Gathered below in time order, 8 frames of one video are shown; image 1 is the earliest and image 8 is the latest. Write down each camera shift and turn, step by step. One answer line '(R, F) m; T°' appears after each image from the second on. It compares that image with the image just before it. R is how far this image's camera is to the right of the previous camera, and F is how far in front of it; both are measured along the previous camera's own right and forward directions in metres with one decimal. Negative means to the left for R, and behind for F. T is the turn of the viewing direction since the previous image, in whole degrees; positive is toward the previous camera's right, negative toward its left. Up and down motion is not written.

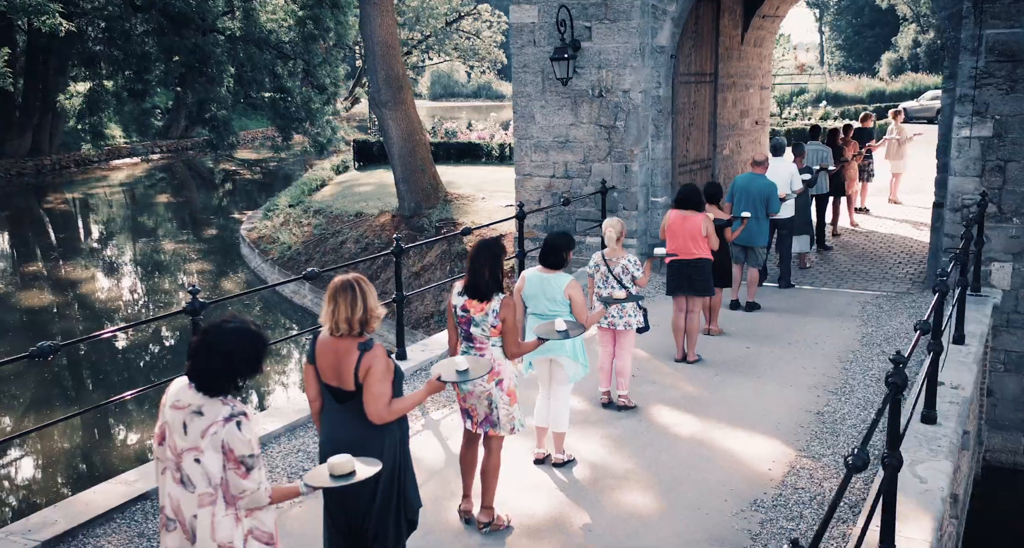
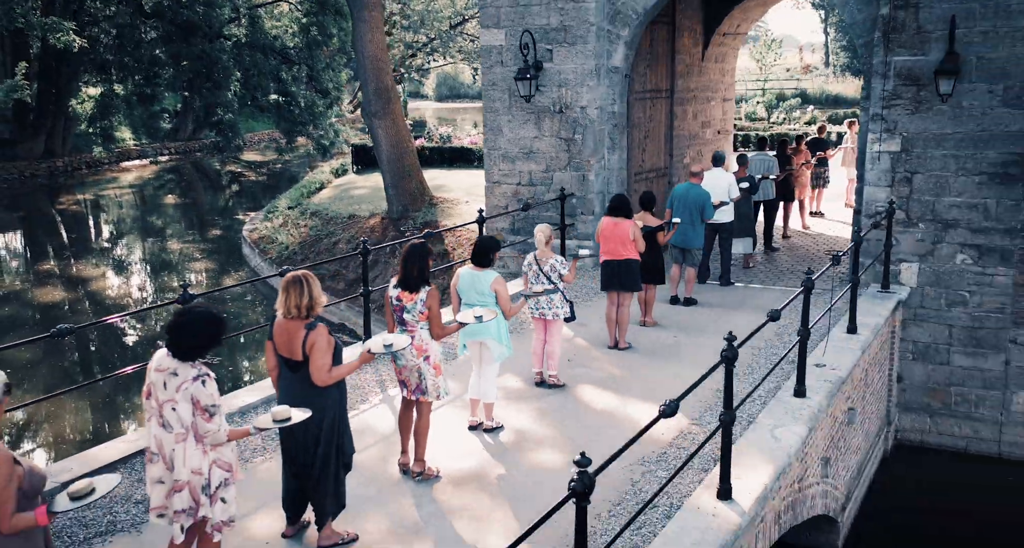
(+0.5, -1.0) m; -1°
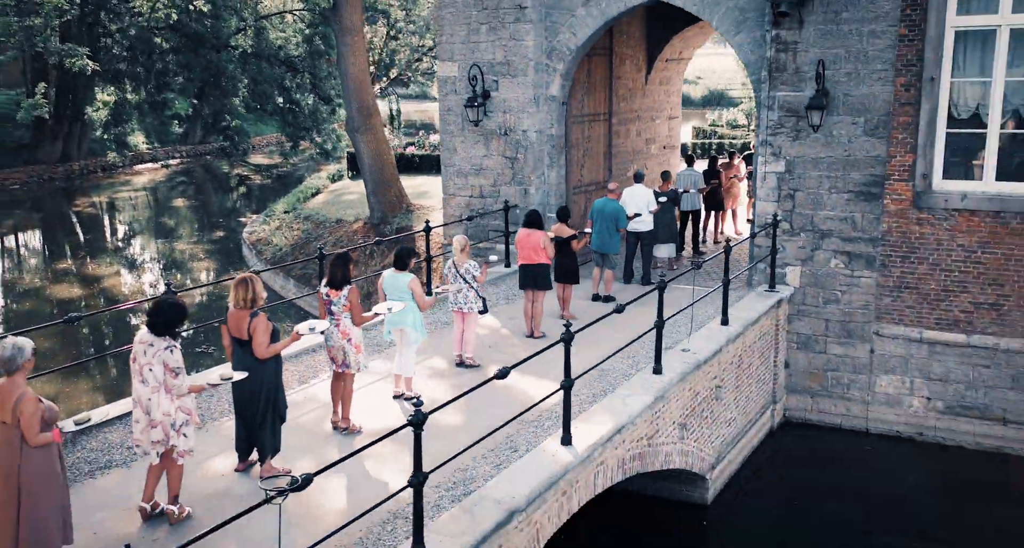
(+0.8, -1.6) m; -1°
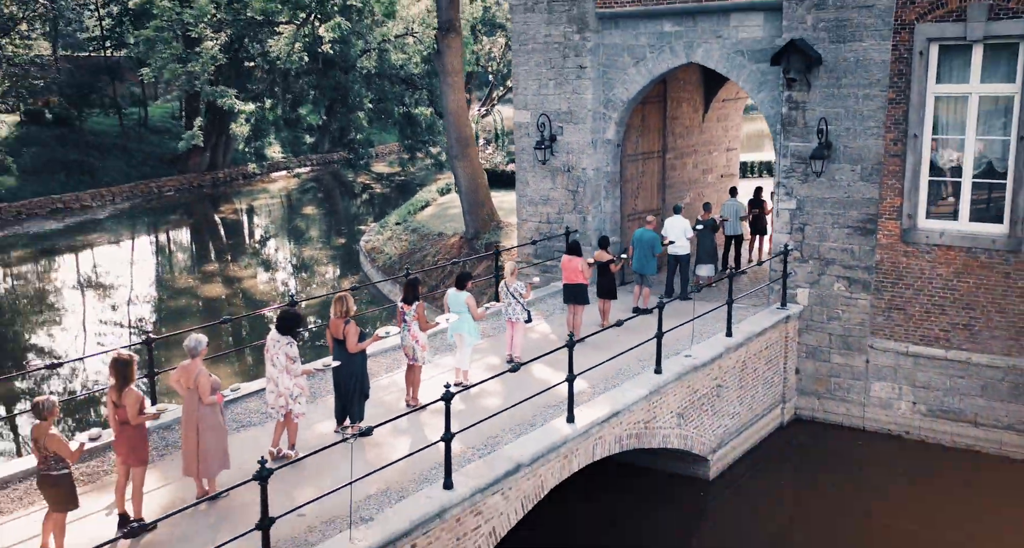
(+0.9, -2.3) m; -8°
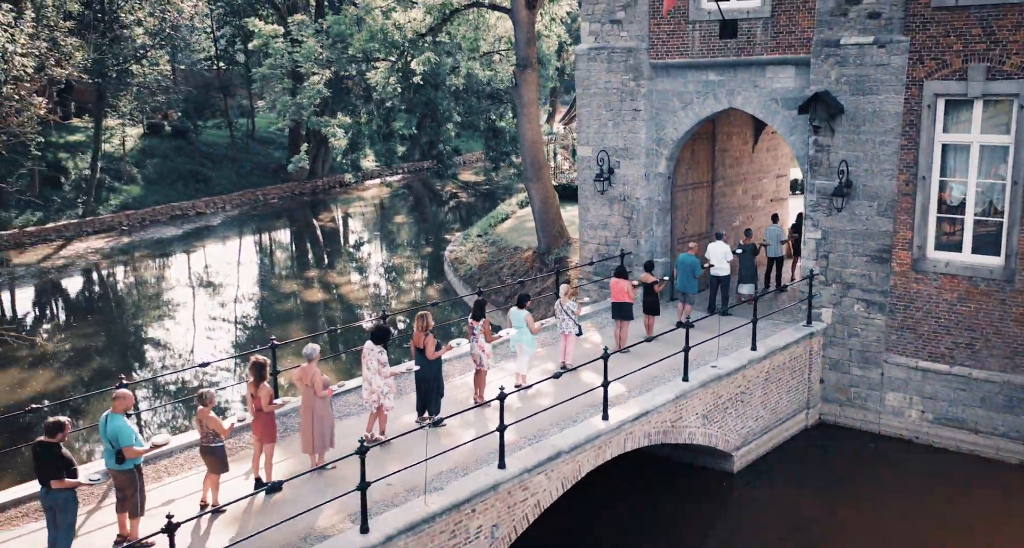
(+0.5, -2.0) m; -6°
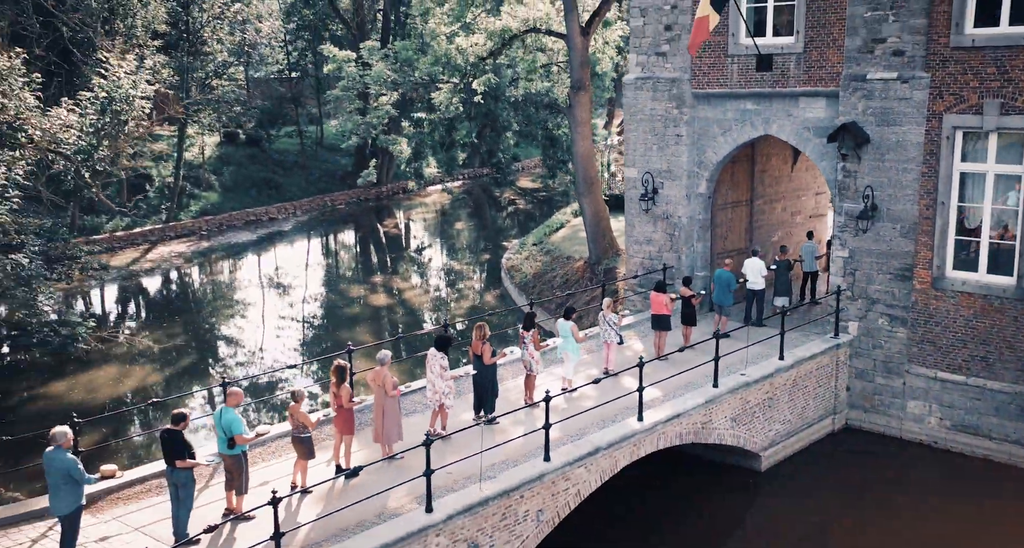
(+0.2, -1.4) m; -4°
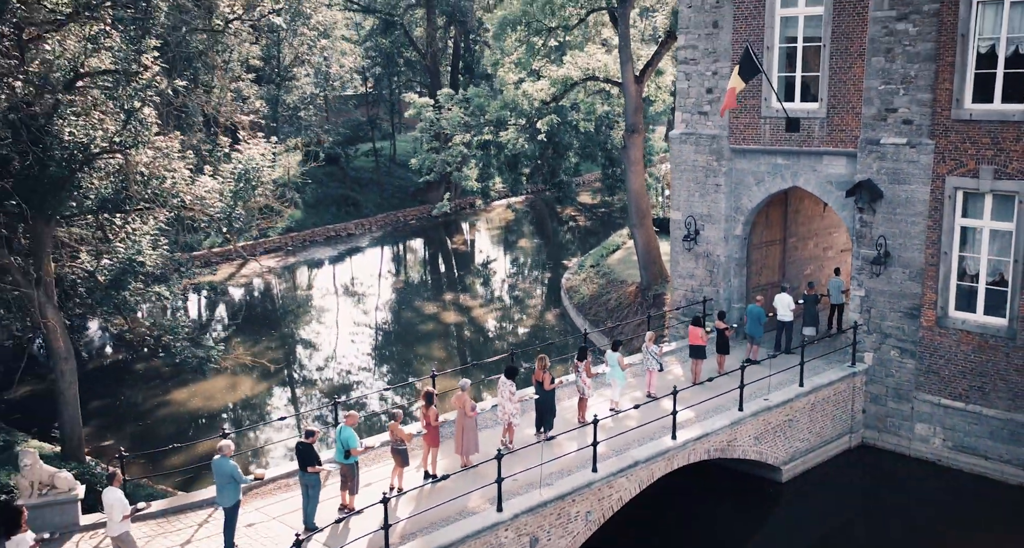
(+0.1, -2.5) m; -4°
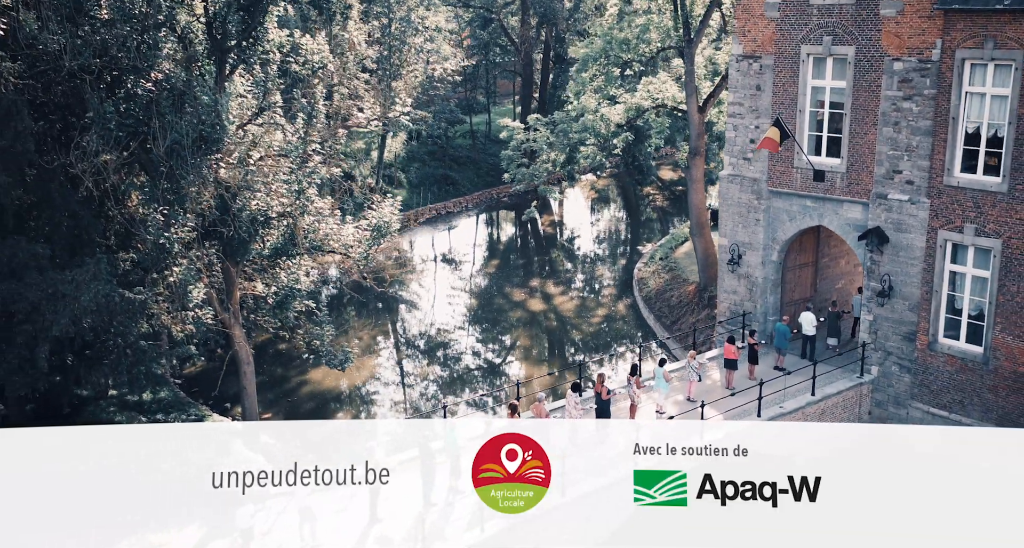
(+0.5, -4.3) m; -6°
